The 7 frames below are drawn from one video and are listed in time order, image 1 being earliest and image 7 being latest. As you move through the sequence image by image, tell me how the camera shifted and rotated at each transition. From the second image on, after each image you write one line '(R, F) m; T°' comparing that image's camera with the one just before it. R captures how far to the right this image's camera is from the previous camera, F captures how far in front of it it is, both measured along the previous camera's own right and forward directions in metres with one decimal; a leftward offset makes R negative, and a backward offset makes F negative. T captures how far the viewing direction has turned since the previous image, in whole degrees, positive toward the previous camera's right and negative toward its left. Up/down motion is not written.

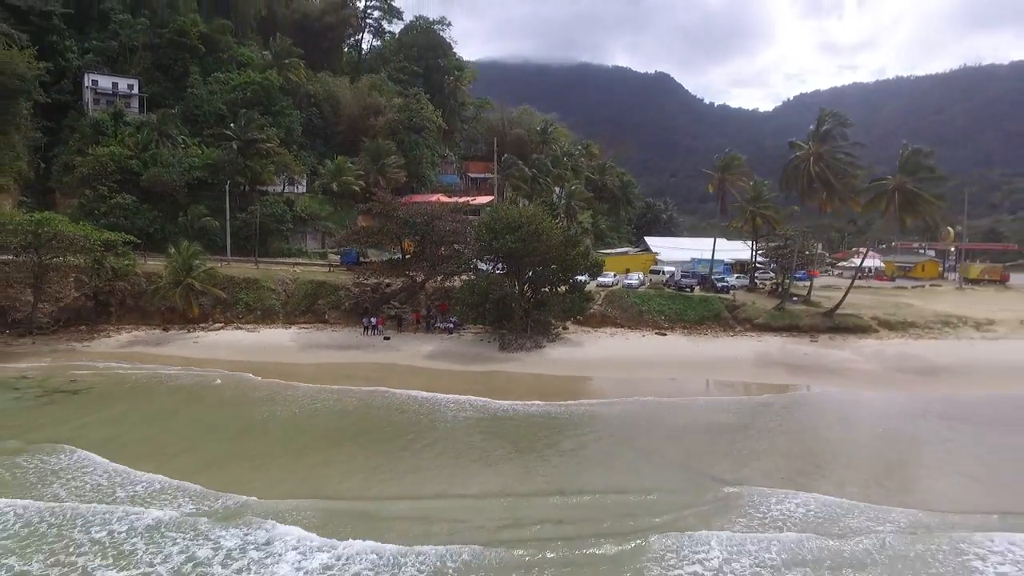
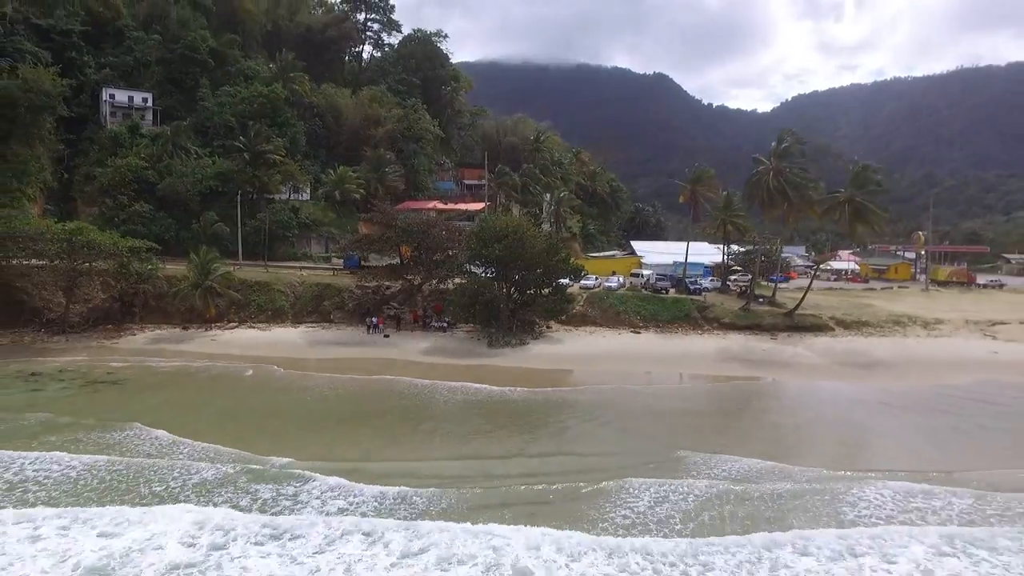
(+0.5, -2.3) m; 0°
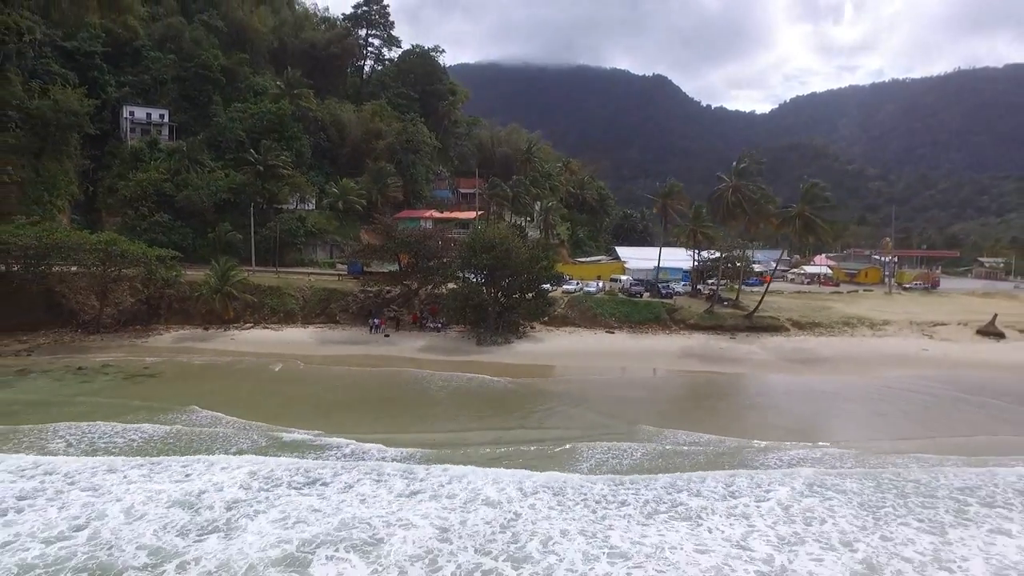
(+0.6, -2.9) m; 0°
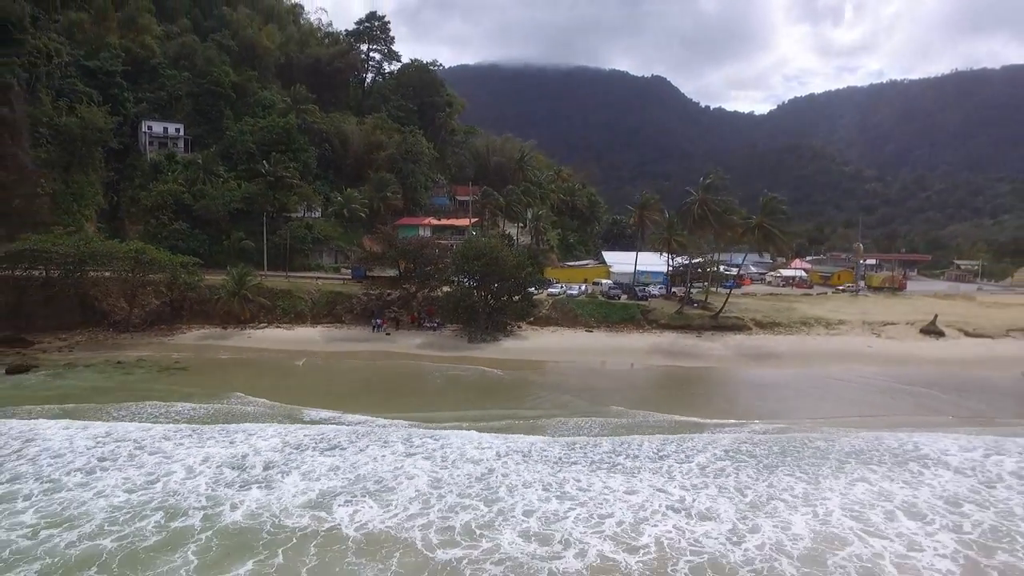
(+0.6, -3.1) m; 0°
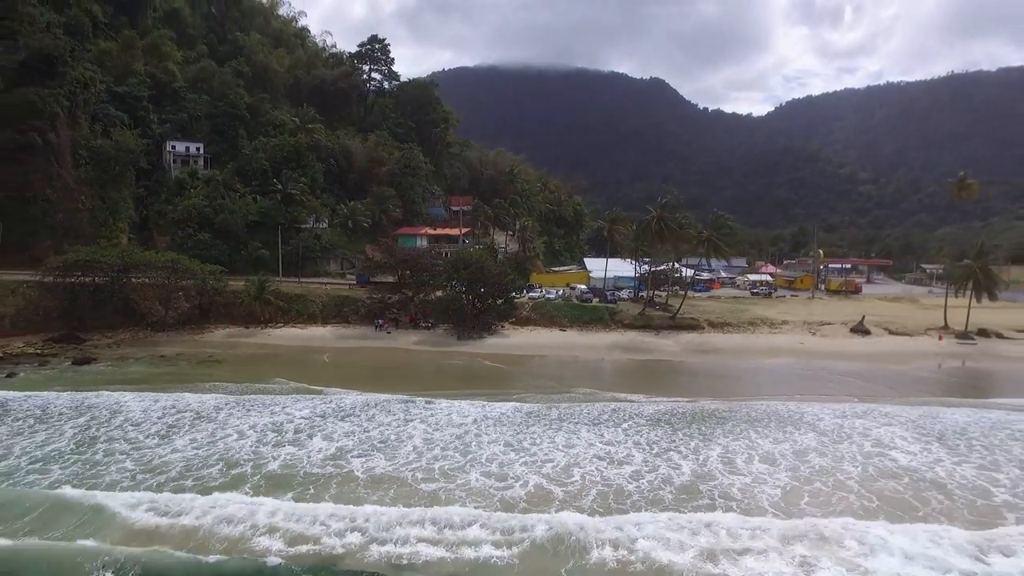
(+1.1, -4.8) m; 0°
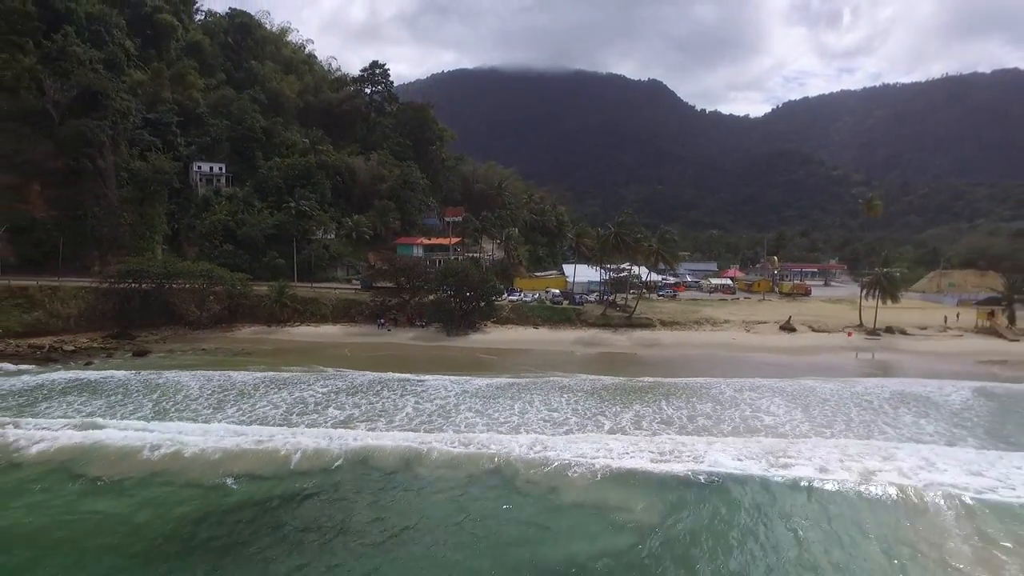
(+1.4, -6.6) m; 0°
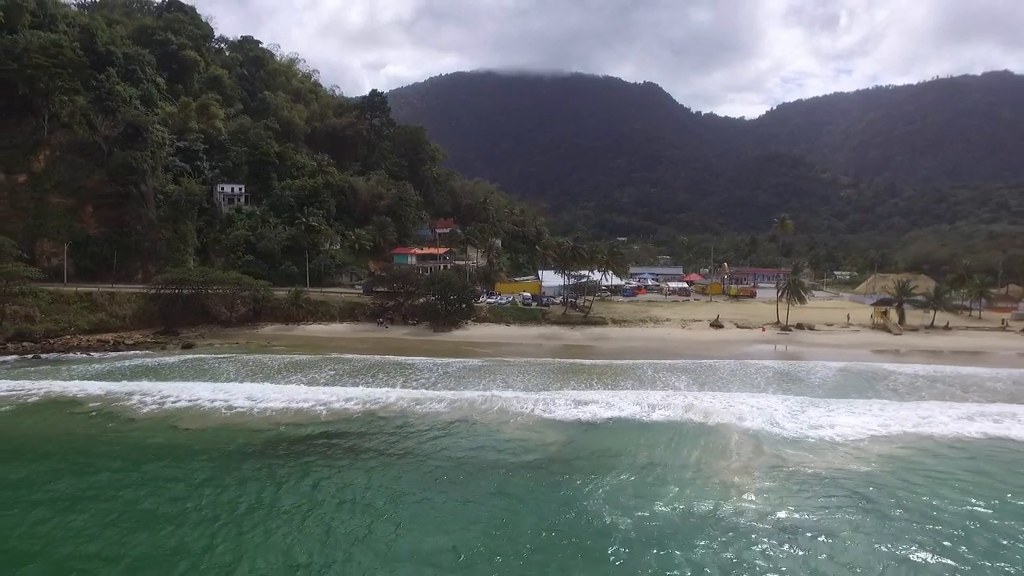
(+2.1, -8.8) m; 0°
